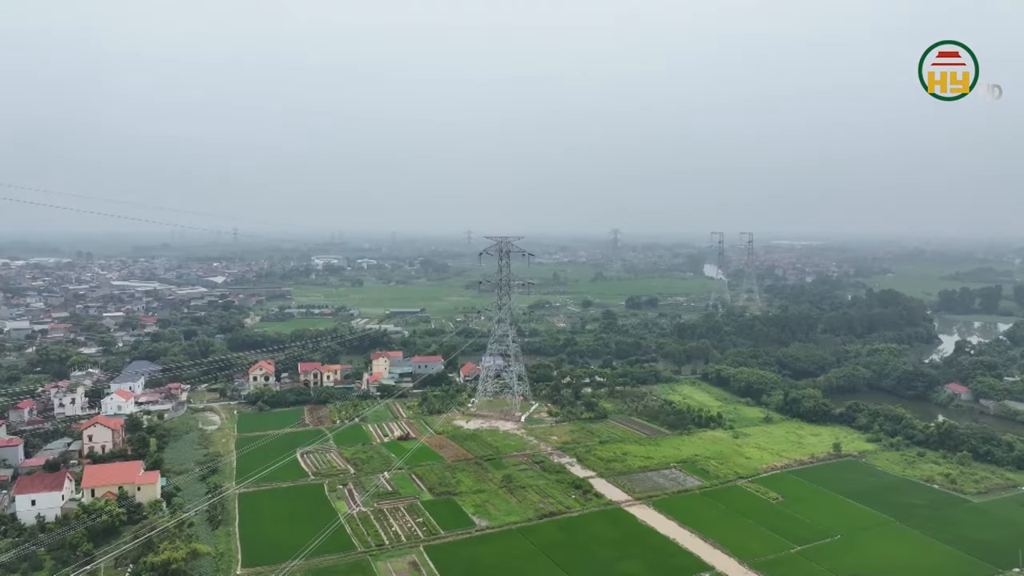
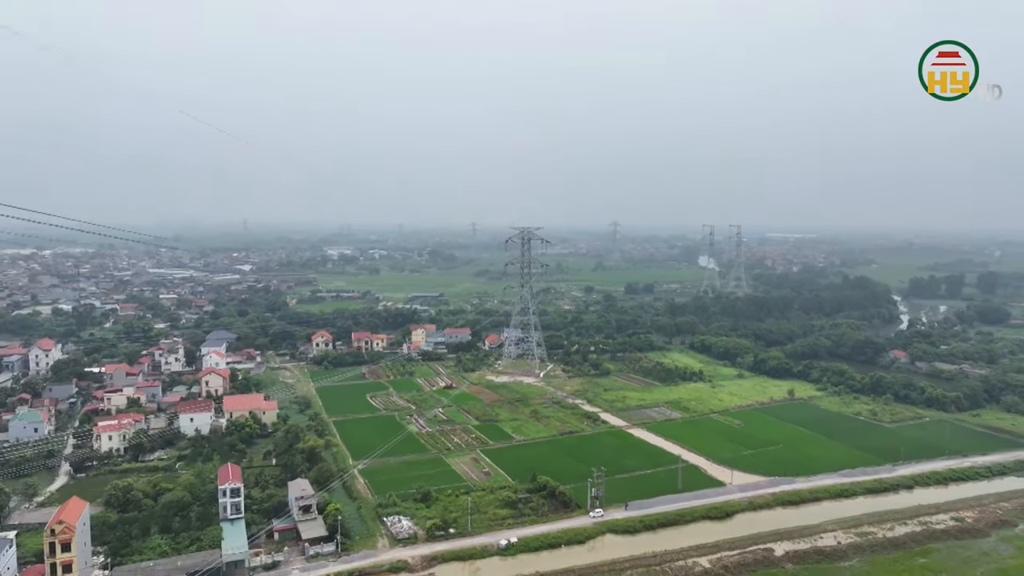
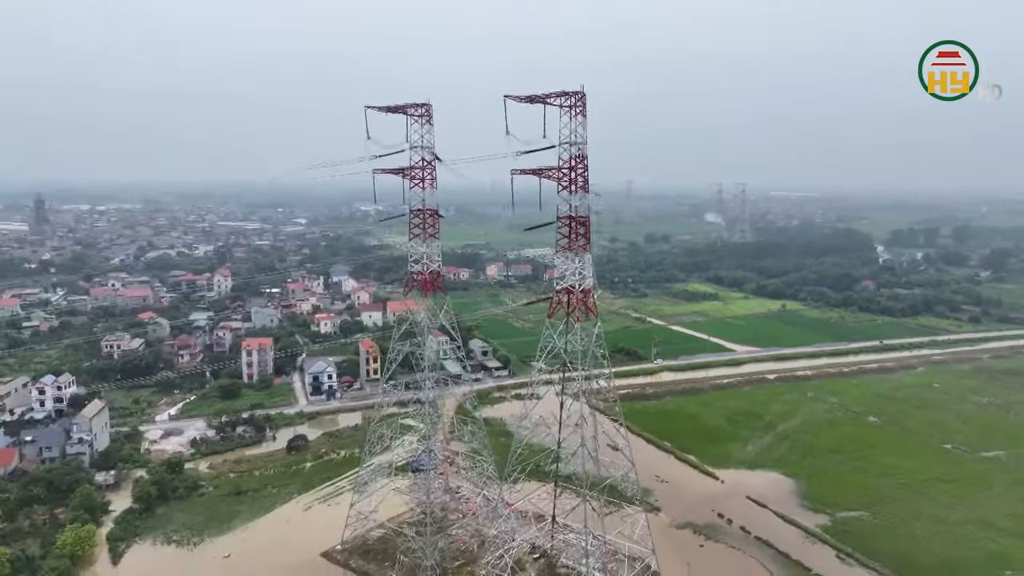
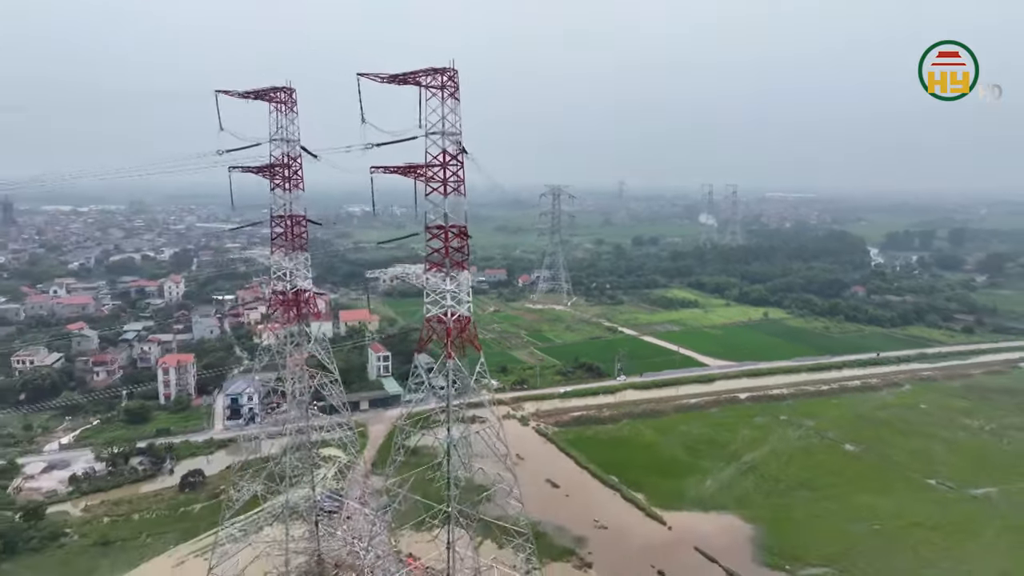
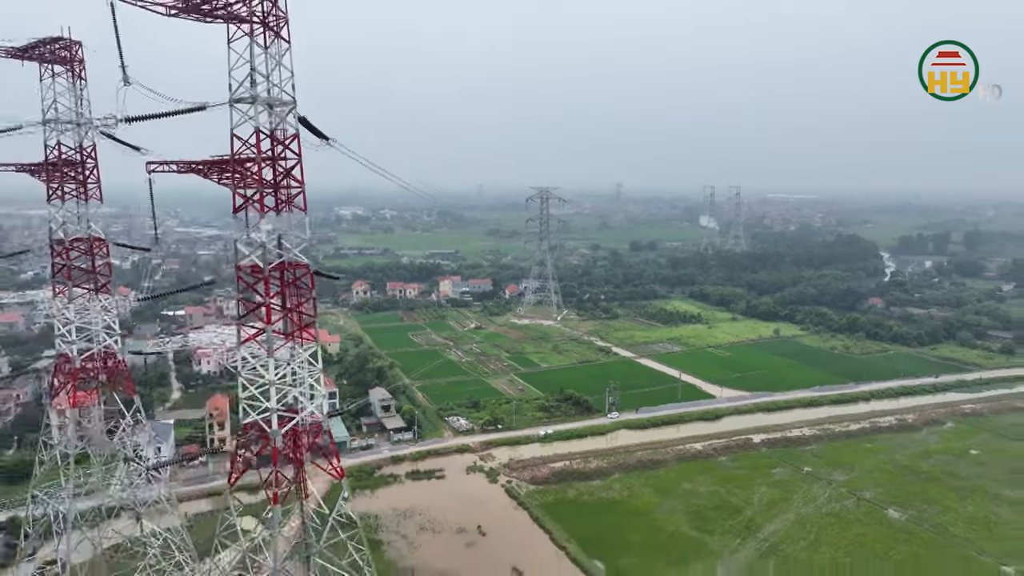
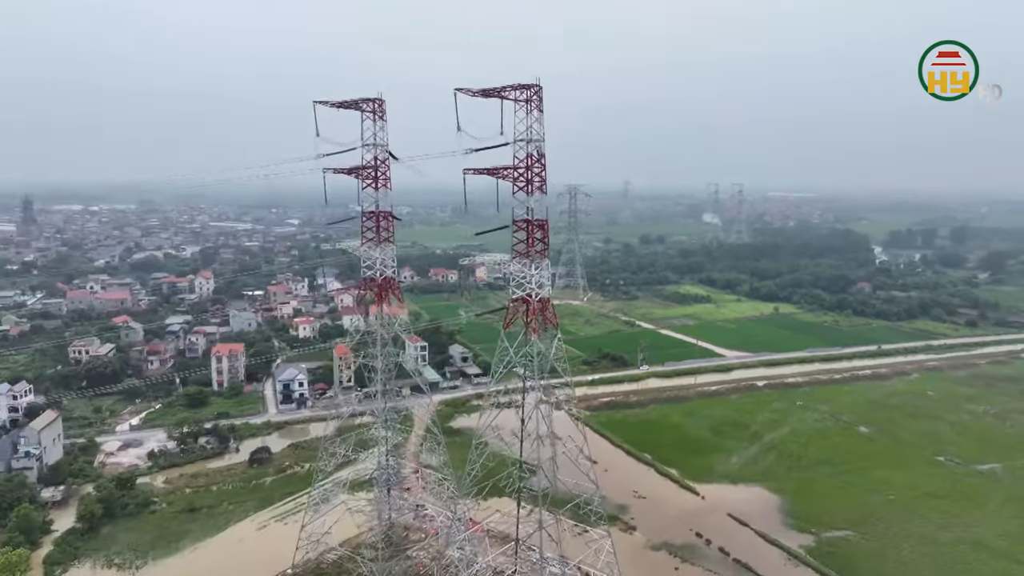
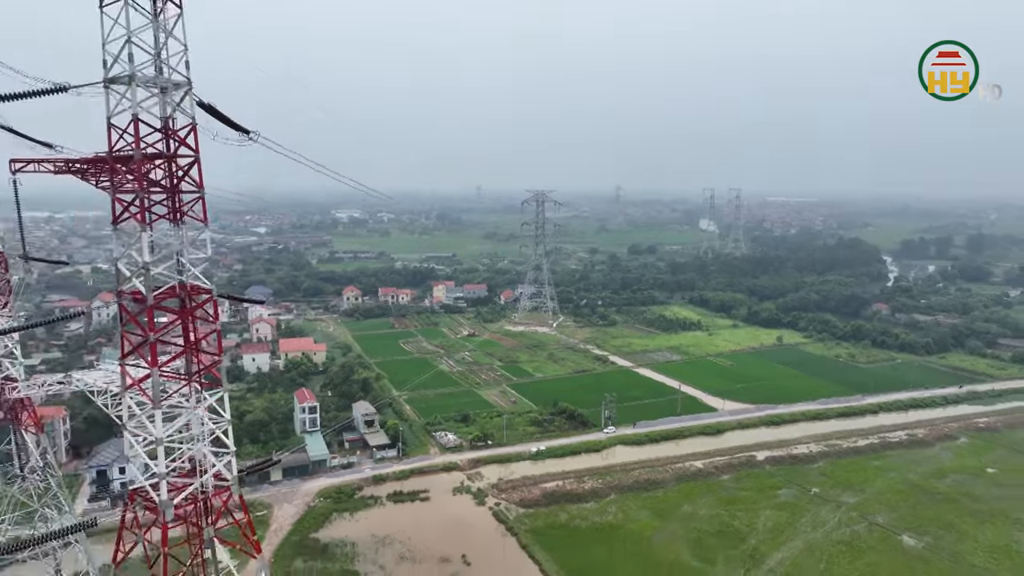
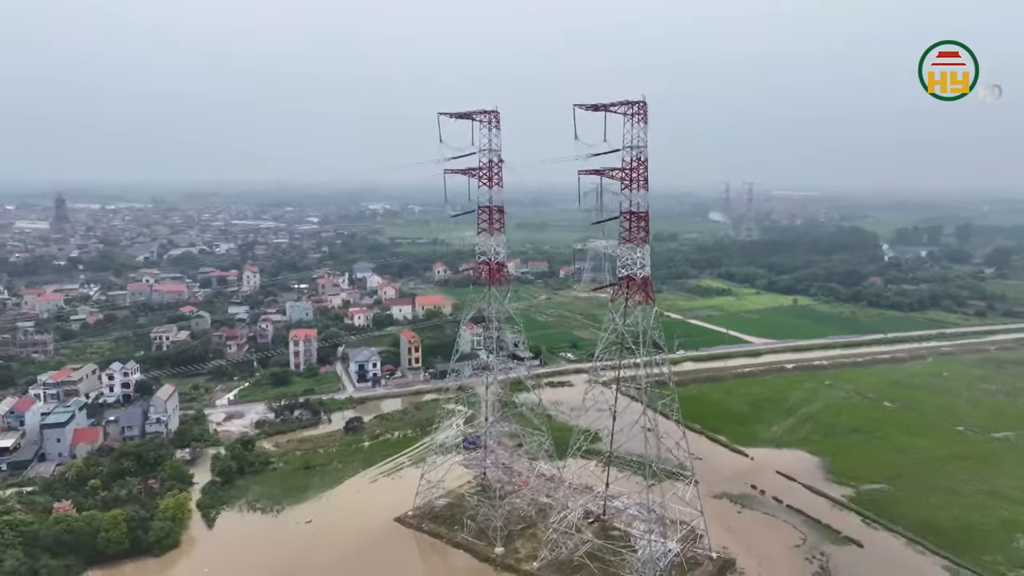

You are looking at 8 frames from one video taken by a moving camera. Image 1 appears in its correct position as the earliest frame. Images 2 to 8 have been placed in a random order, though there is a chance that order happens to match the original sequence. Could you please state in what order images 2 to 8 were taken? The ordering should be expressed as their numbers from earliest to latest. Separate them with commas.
2, 7, 5, 4, 6, 3, 8
